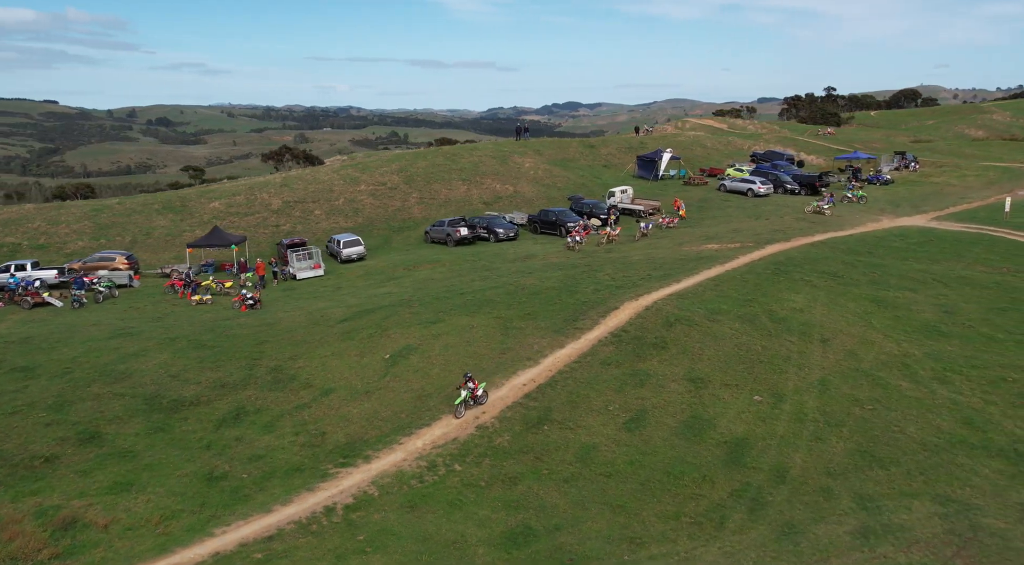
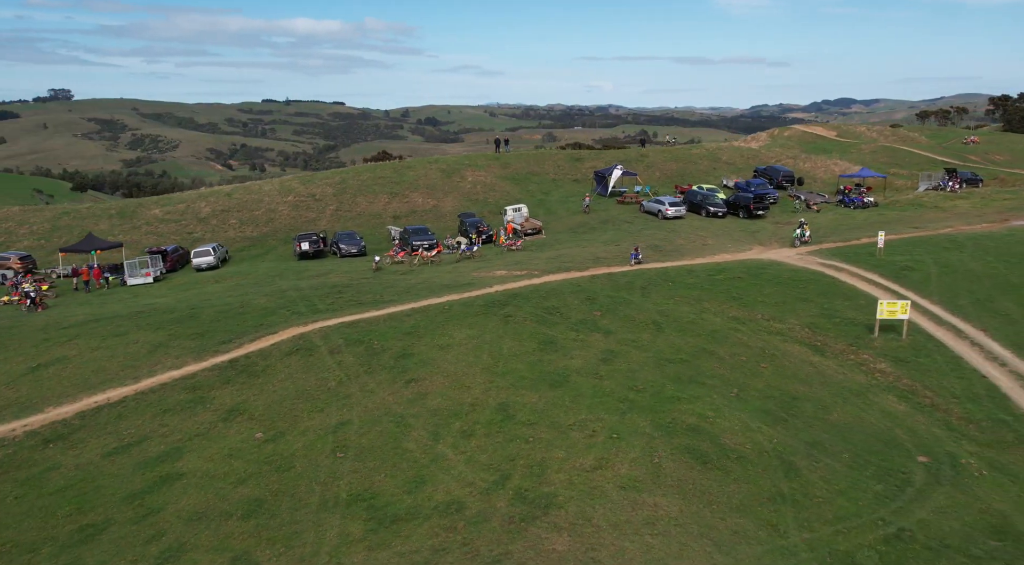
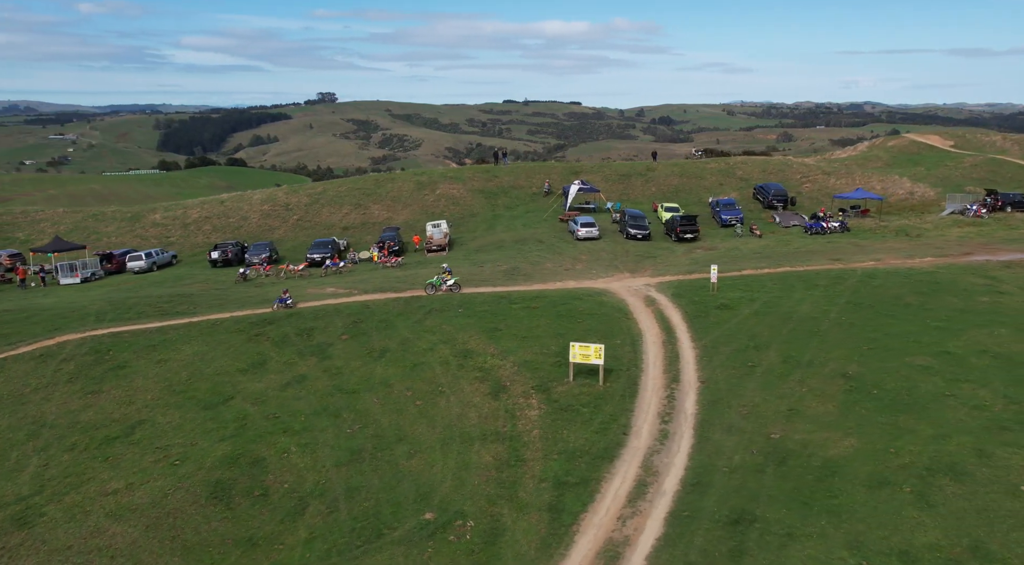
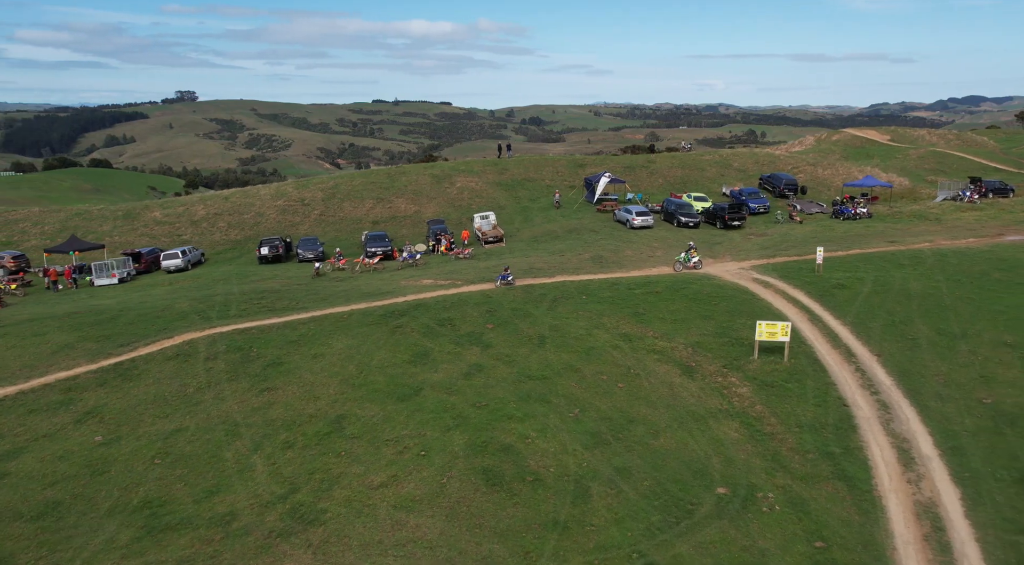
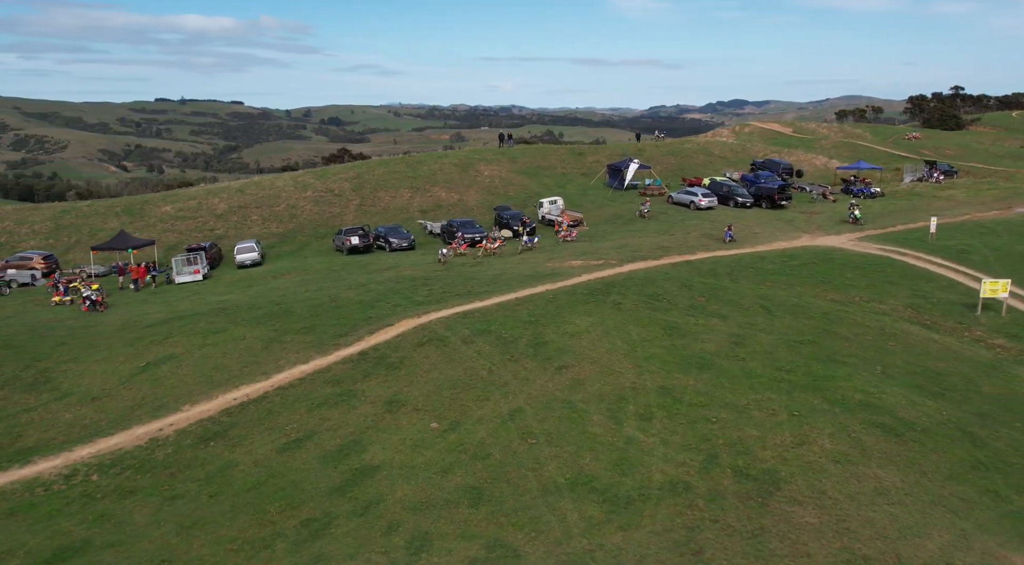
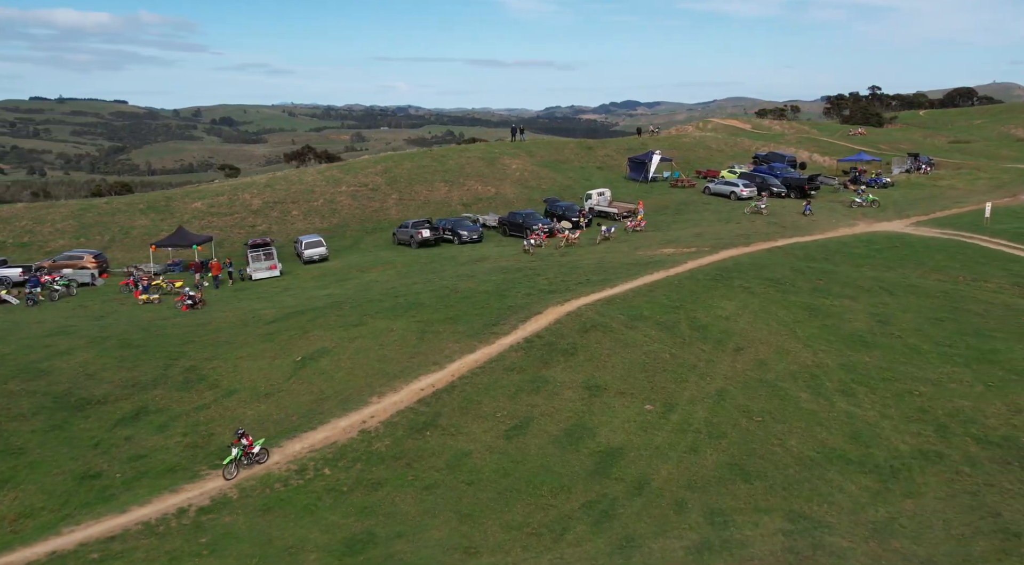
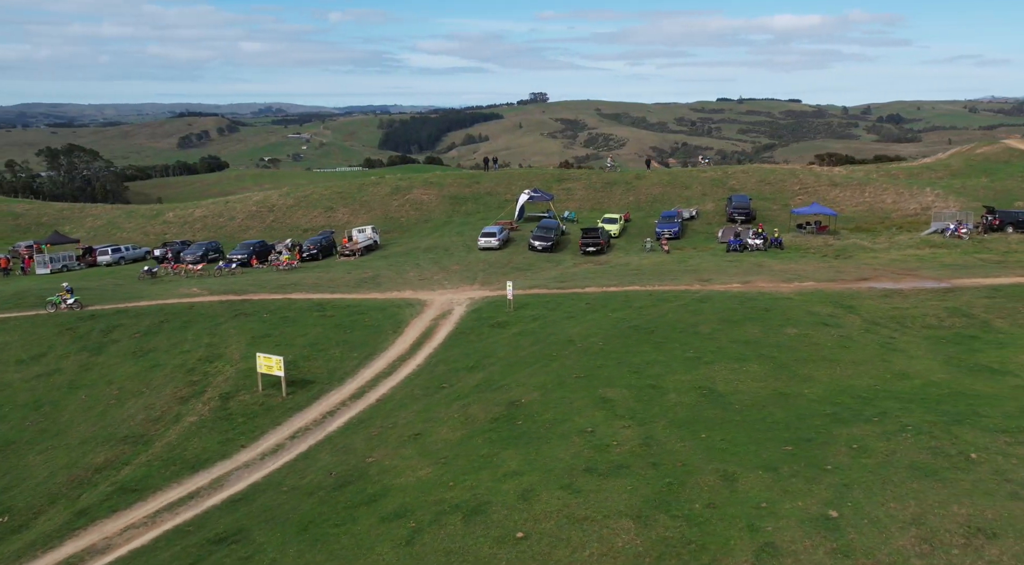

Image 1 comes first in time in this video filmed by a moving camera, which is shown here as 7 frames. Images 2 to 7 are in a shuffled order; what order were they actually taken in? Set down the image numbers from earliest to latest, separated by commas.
6, 5, 2, 4, 3, 7
